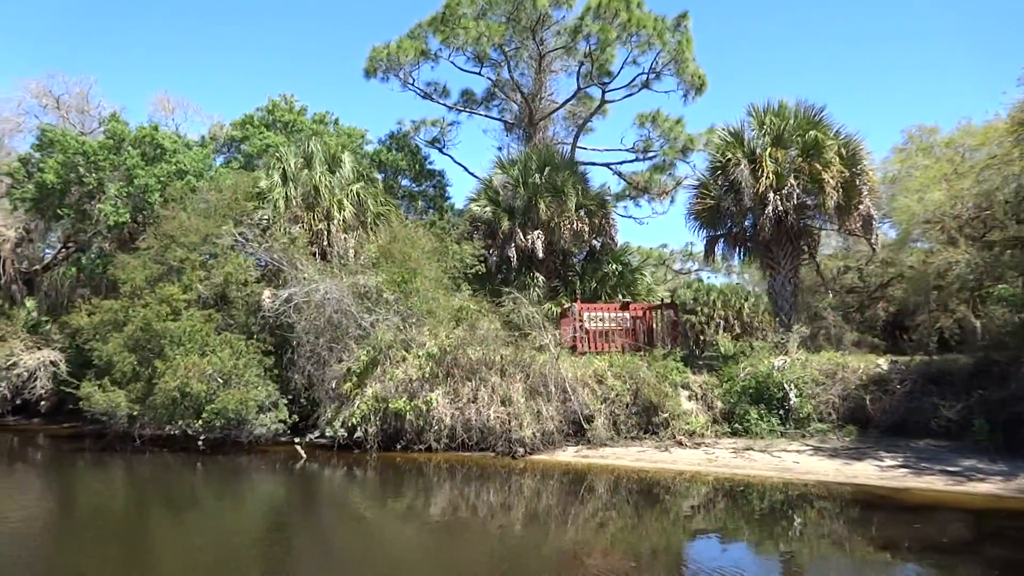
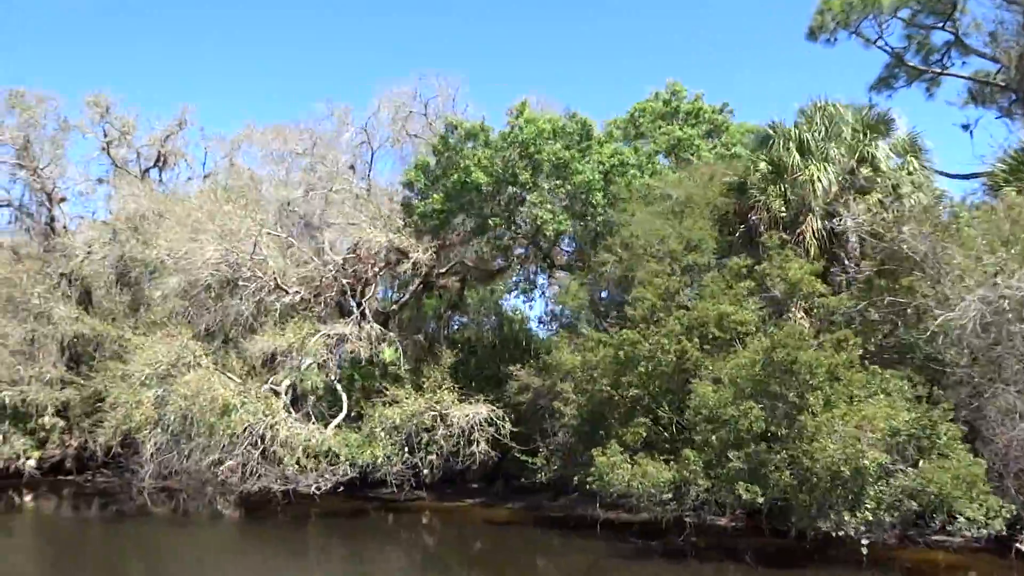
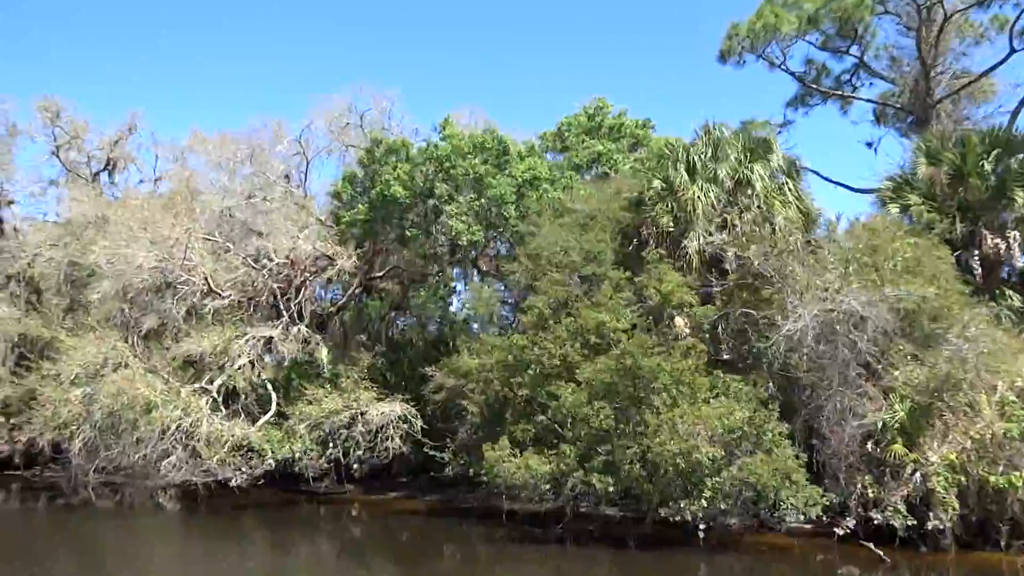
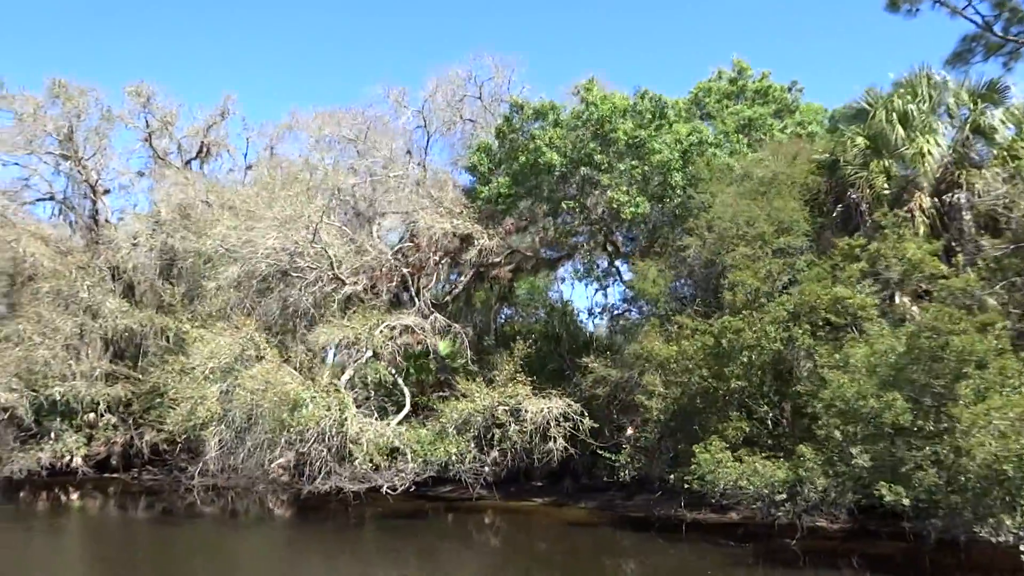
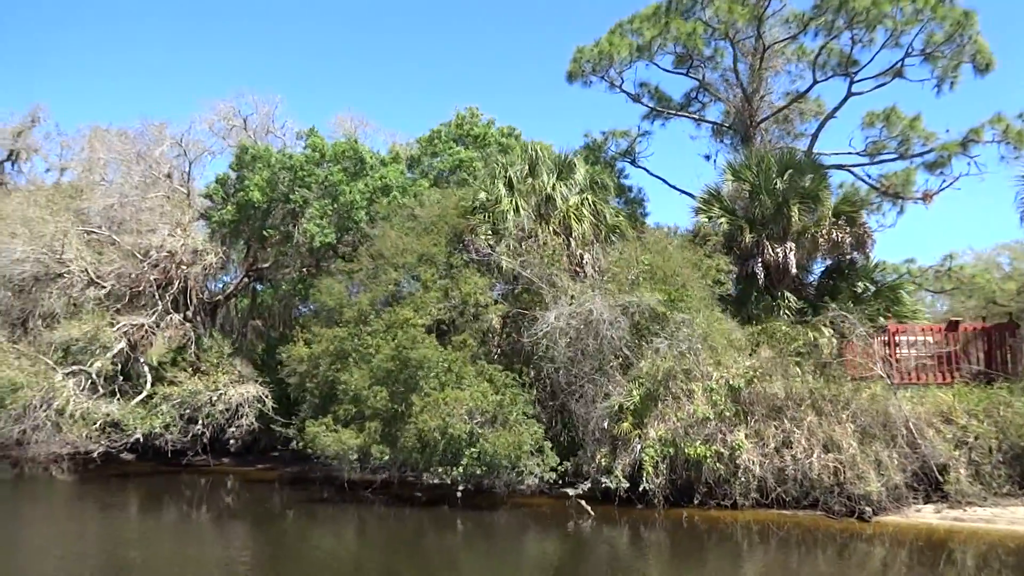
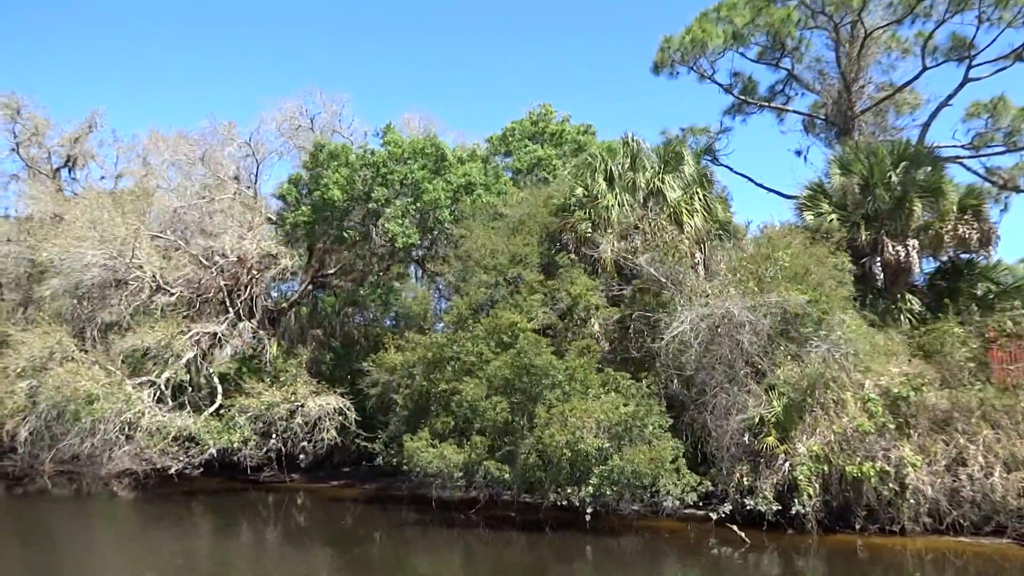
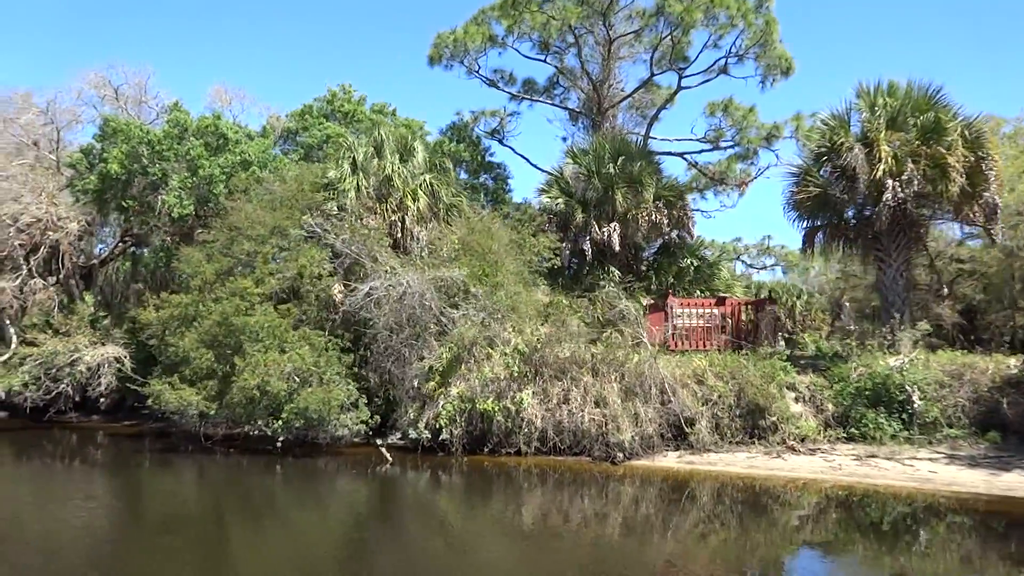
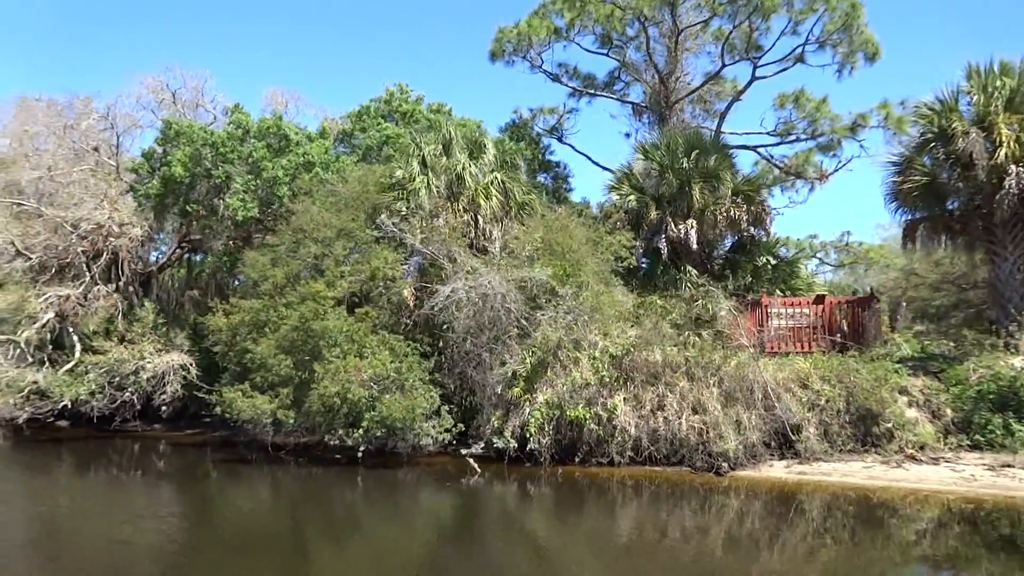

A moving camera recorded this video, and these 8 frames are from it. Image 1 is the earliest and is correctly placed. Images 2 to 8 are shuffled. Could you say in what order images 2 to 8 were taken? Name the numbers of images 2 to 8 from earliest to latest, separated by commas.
7, 8, 5, 6, 3, 2, 4
